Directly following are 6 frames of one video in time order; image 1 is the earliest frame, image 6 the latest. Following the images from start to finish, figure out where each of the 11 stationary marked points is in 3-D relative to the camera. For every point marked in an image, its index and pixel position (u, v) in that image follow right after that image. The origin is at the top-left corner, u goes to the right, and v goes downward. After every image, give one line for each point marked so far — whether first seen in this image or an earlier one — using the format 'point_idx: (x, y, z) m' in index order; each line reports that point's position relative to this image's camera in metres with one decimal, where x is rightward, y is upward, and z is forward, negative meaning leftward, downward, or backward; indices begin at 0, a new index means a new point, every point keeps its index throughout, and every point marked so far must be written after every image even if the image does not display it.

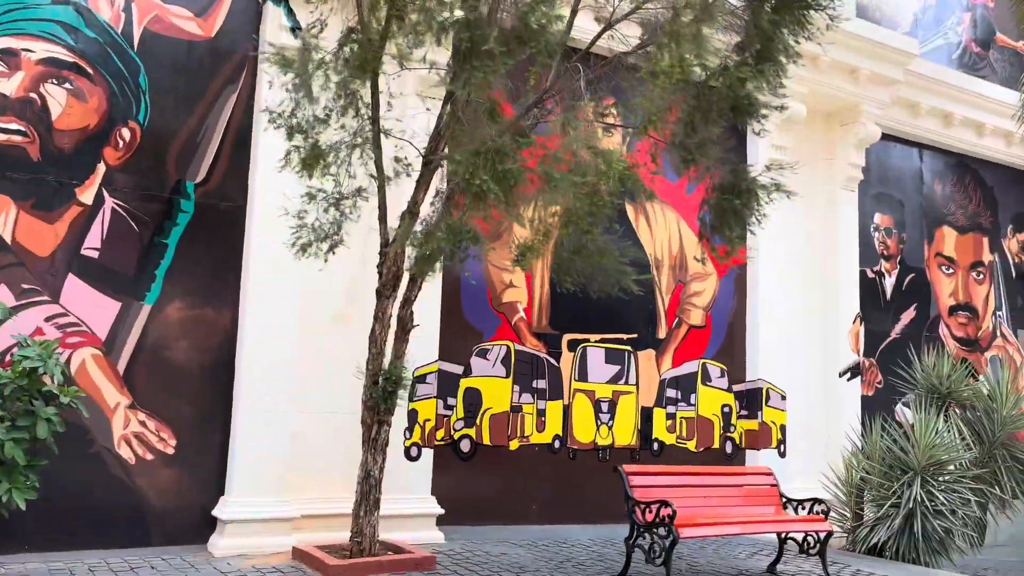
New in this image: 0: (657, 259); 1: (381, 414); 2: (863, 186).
0: (+1.8, +0.3, +10.6) m
1: (-1.1, -1.0, +7.1) m
2: (+5.1, +1.5, +12.6) m
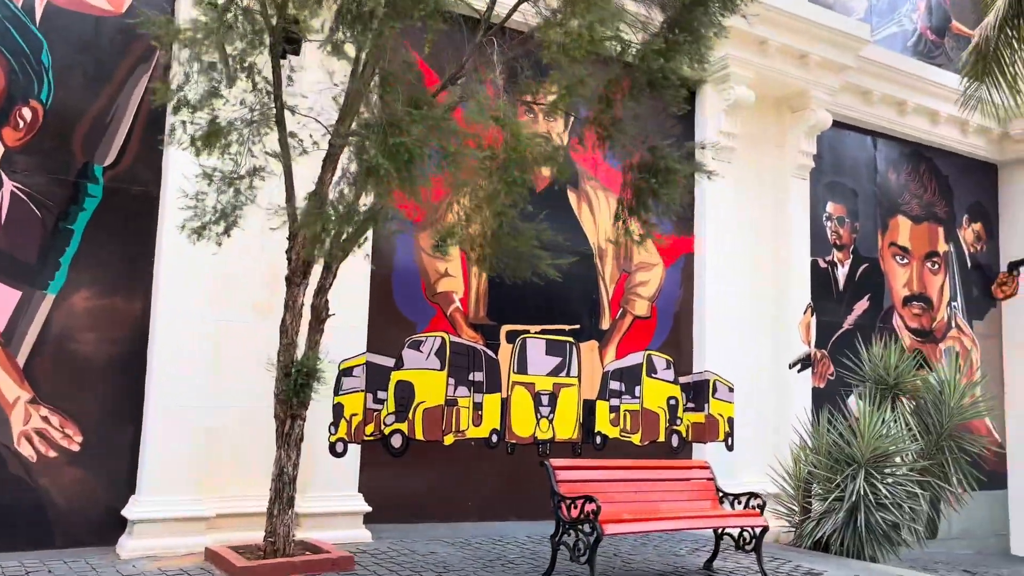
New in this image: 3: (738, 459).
0: (+1.0, +0.5, +10.4) m
1: (-1.7, -0.9, +6.8) m
2: (+4.3, +1.6, +12.4) m
3: (+2.8, -2.1, +10.8) m
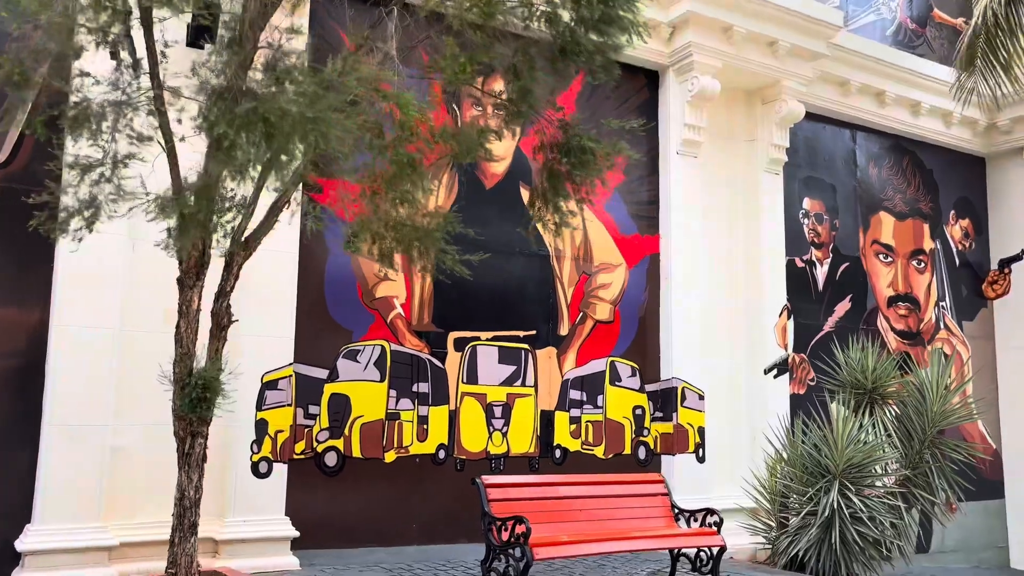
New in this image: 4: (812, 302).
0: (+0.5, +0.4, +9.7) m
1: (-2.2, -1.0, +6.1) m
2: (+3.8, +1.6, +11.8) m
3: (+2.3, -2.1, +10.1) m
4: (+4.0, -0.2, +11.8) m
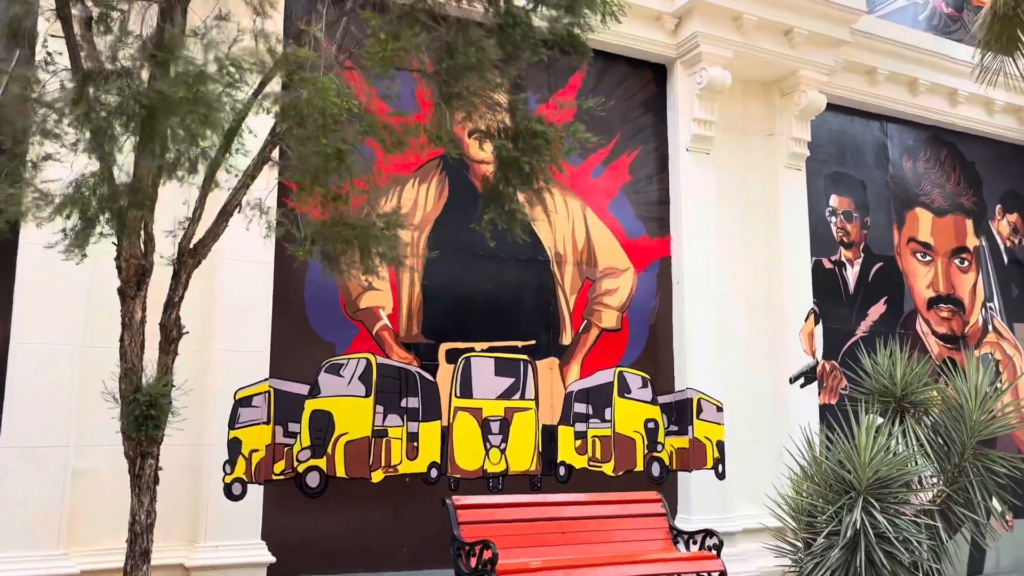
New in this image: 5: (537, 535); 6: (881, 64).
0: (+0.5, +0.4, +9.2) m
1: (-2.4, -1.0, +5.8) m
2: (+3.8, +1.6, +11.1) m
3: (+2.4, -2.2, +9.4) m
4: (+4.2, -0.2, +11.0) m
5: (+0.2, -1.7, +6.0) m
6: (+4.8, +2.9, +11.4) m
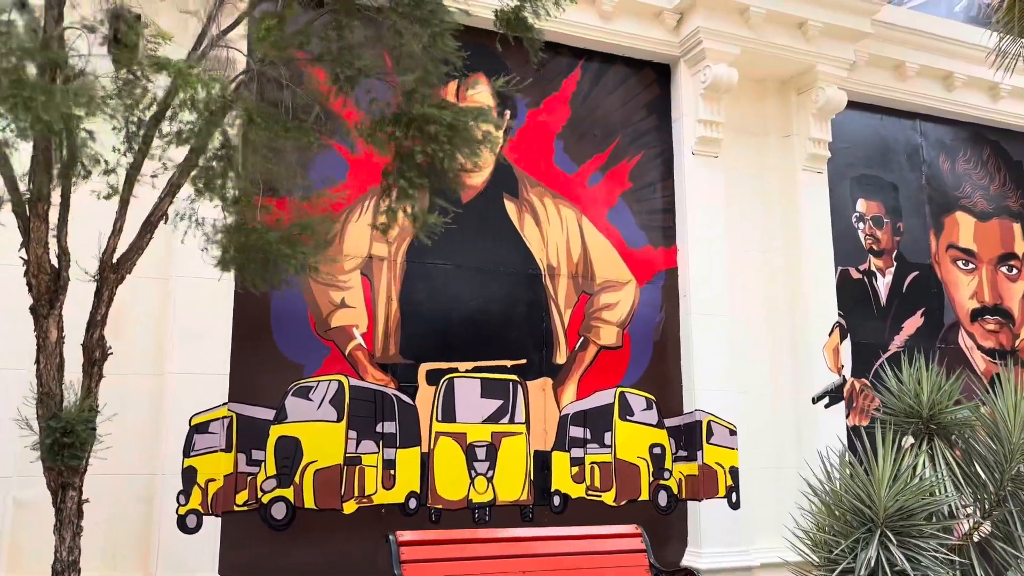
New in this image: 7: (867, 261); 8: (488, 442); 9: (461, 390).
0: (+0.4, +0.2, +8.6) m
1: (-2.7, -1.1, +5.3) m
2: (+3.8, +1.4, +10.3) m
3: (+2.3, -2.3, +8.7) m
4: (+4.2, -0.4, +10.2) m
5: (-0.1, -1.8, +5.4) m
6: (+4.8, +2.8, +10.6) m
7: (+4.2, +0.3, +10.3) m
8: (-0.2, -1.4, +8.0) m
9: (-0.5, -0.9, +8.0) m
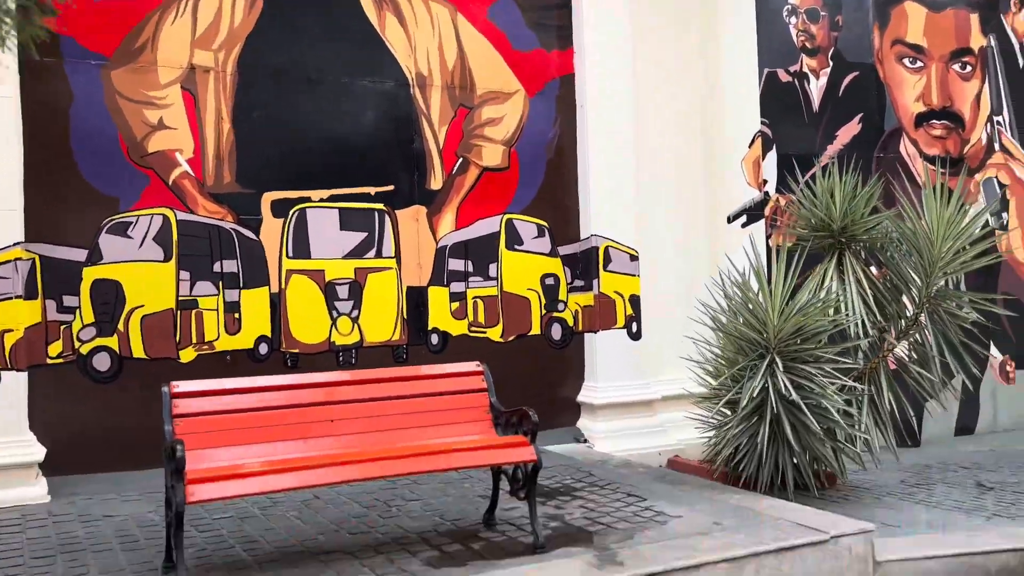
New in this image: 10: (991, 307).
0: (-0.8, +1.8, +7.4) m
1: (-3.8, -0.2, +4.4) m
2: (+2.6, +3.4, +8.9) m
3: (+1.2, -0.6, +7.9) m
4: (+3.0, +1.7, +9.1) m
5: (-1.2, -0.7, +4.7) m
6: (+3.5, +4.9, +8.9) m
7: (+3.0, +2.4, +9.1) m
8: (-1.3, +0.1, +7.1) m
9: (-1.6, +0.5, +7.0) m
10: (+3.6, -0.2, +6.8) m
